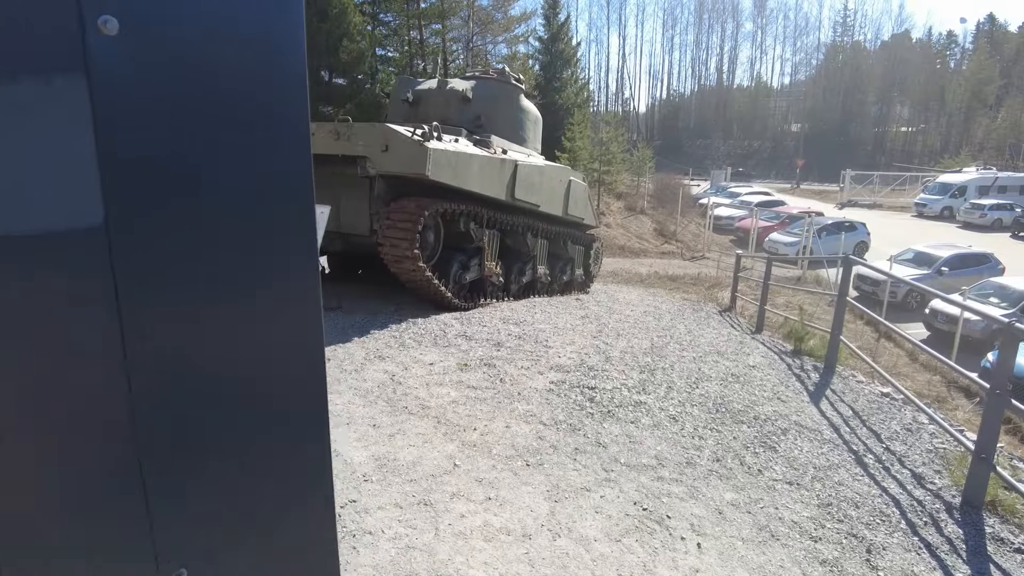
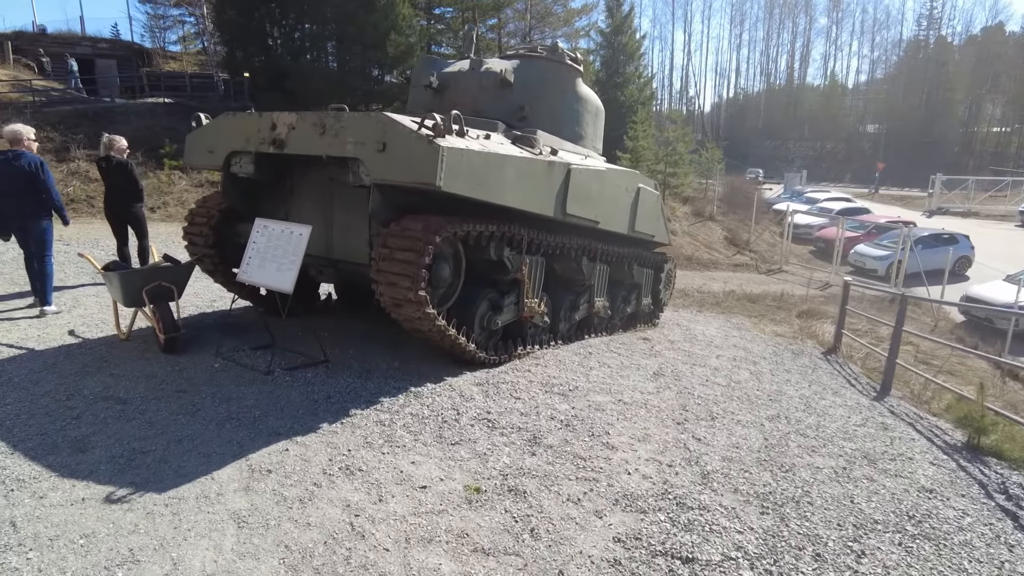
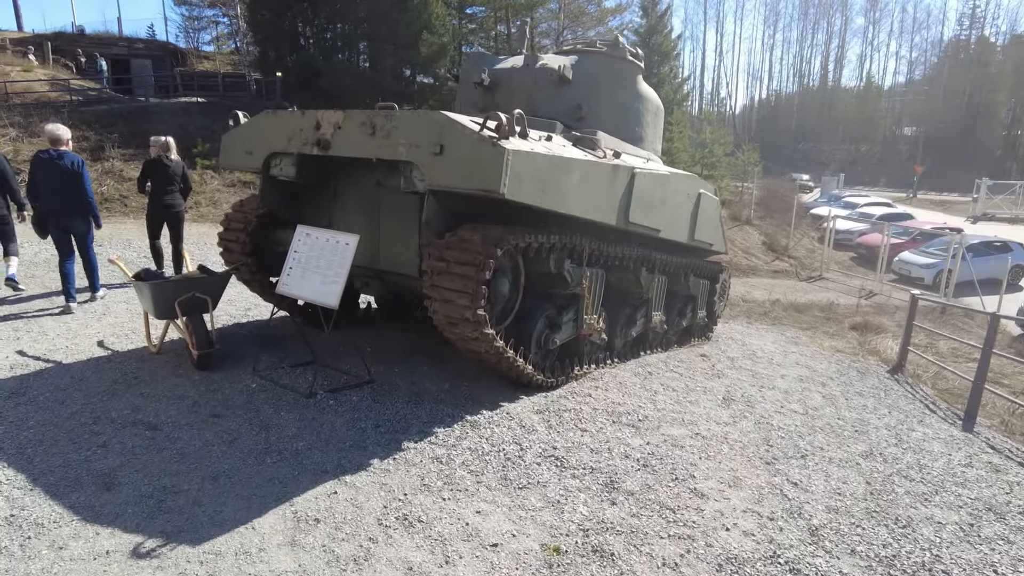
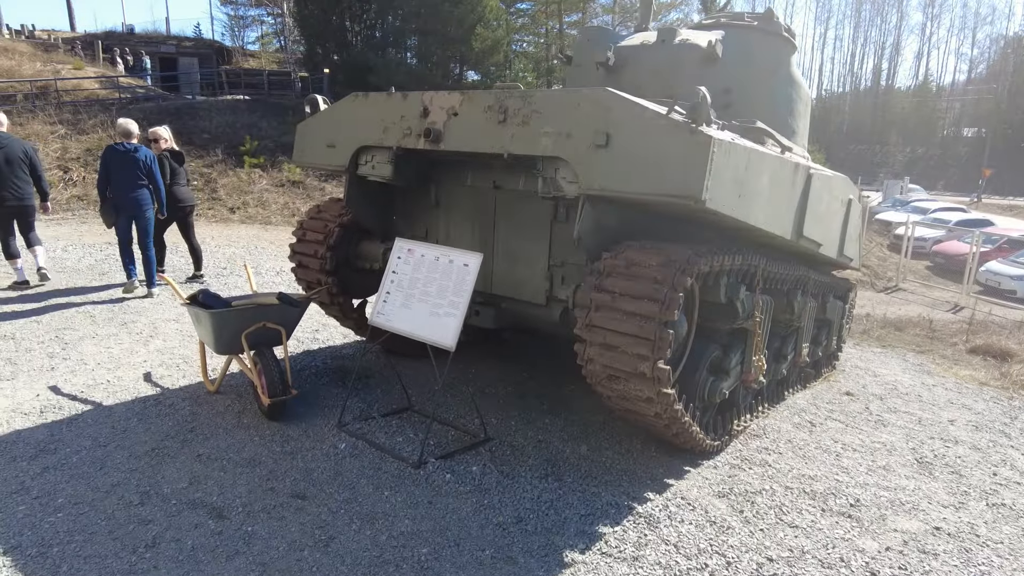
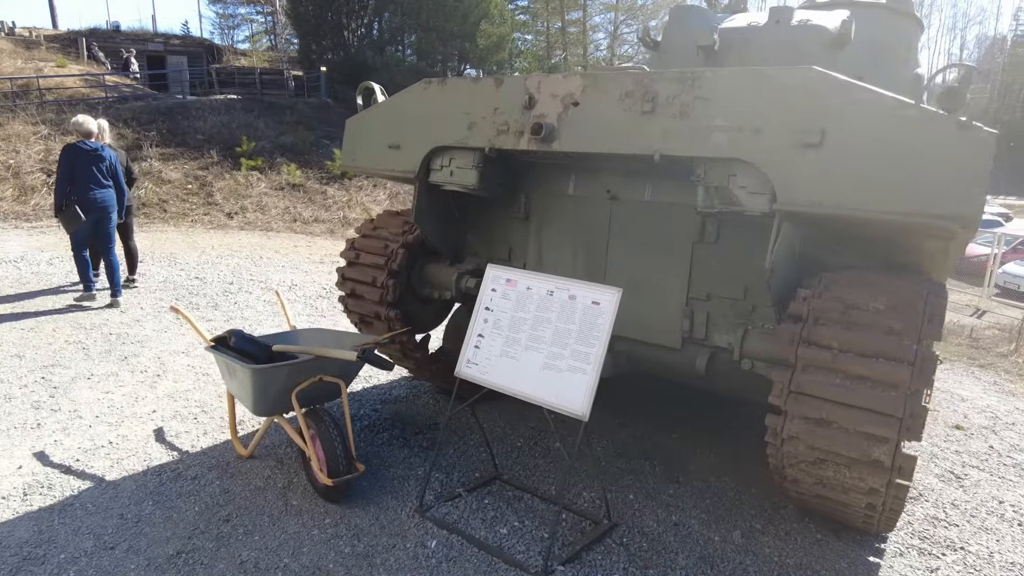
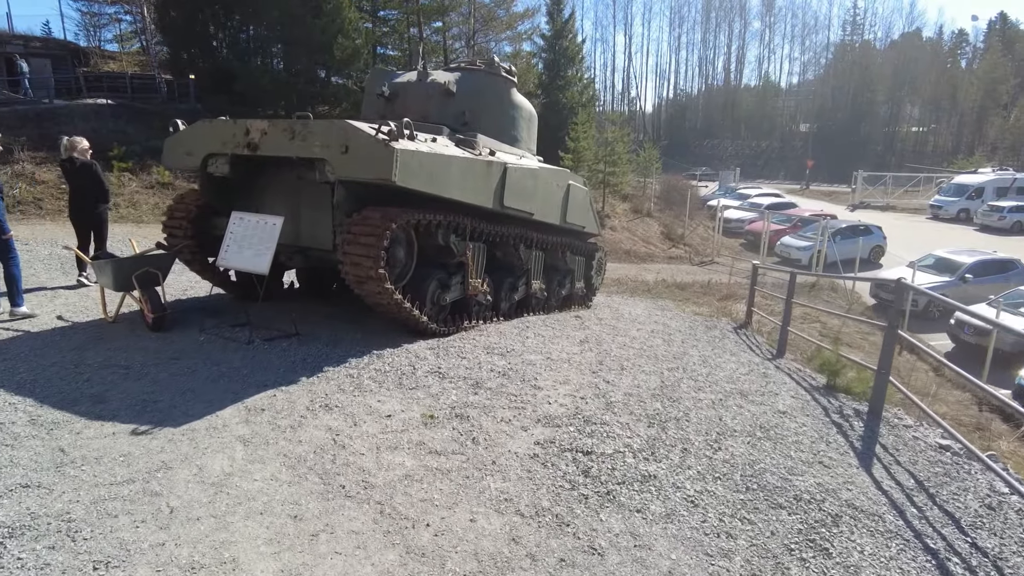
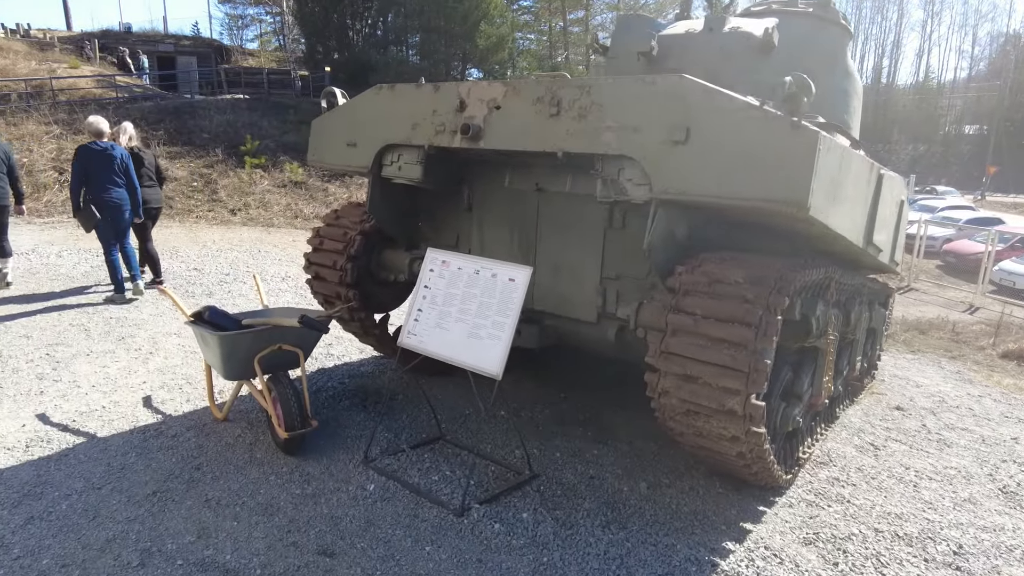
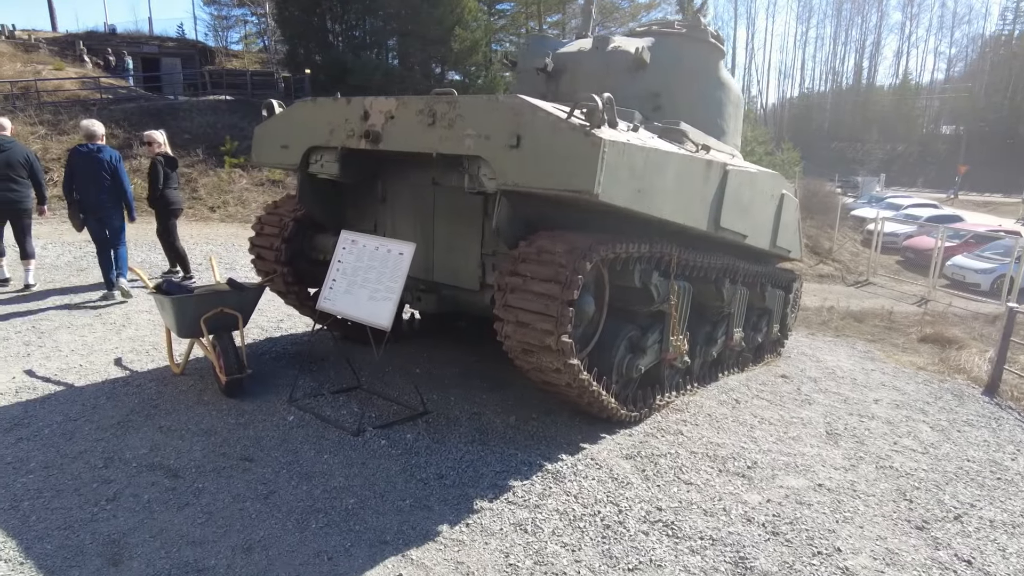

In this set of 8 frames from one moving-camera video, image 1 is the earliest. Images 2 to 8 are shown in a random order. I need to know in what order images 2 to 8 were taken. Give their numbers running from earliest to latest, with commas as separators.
6, 2, 3, 8, 4, 7, 5
